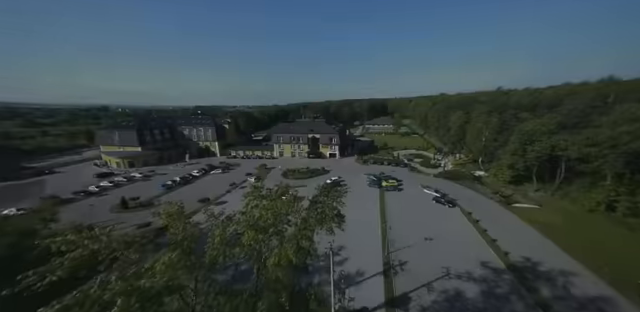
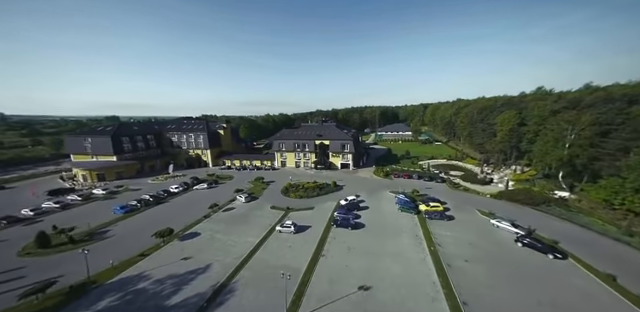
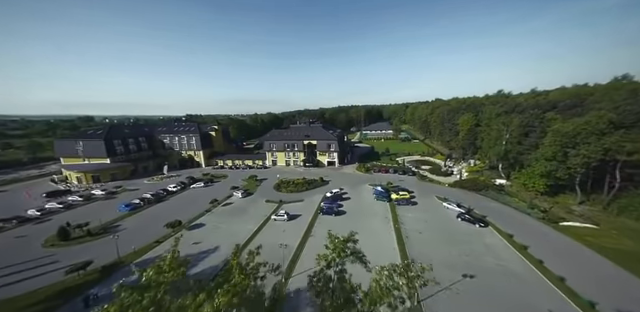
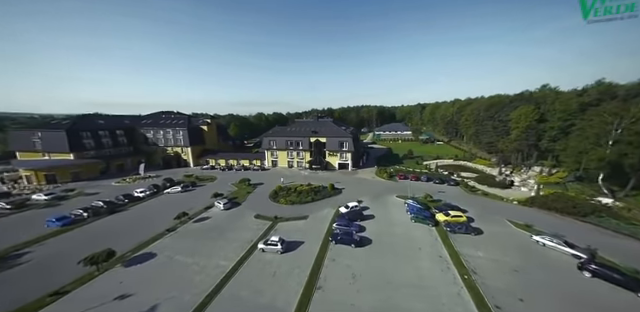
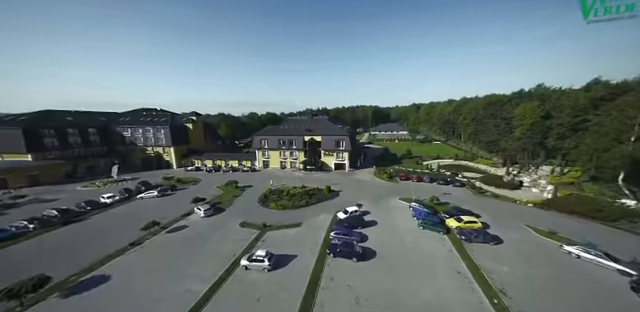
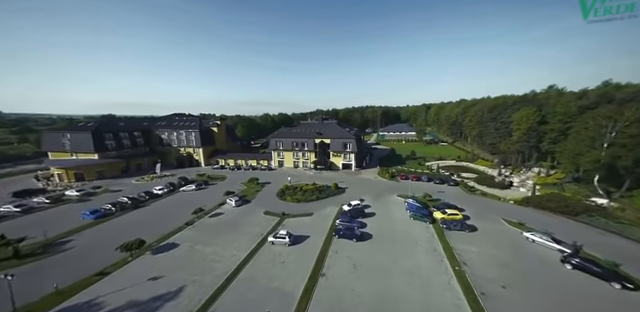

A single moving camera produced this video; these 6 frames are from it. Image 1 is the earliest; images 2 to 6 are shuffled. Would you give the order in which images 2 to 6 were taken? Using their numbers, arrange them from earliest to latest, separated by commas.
3, 2, 6, 4, 5
